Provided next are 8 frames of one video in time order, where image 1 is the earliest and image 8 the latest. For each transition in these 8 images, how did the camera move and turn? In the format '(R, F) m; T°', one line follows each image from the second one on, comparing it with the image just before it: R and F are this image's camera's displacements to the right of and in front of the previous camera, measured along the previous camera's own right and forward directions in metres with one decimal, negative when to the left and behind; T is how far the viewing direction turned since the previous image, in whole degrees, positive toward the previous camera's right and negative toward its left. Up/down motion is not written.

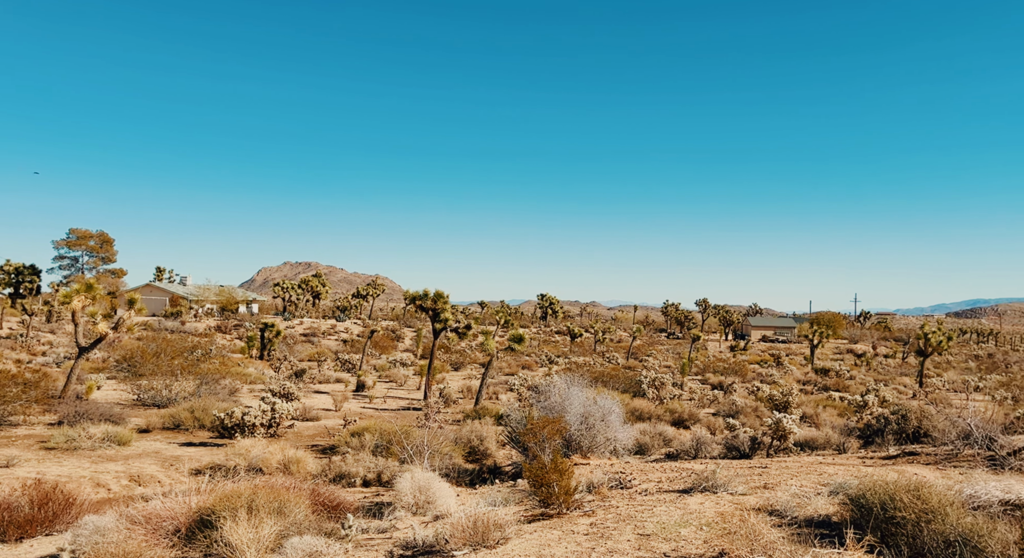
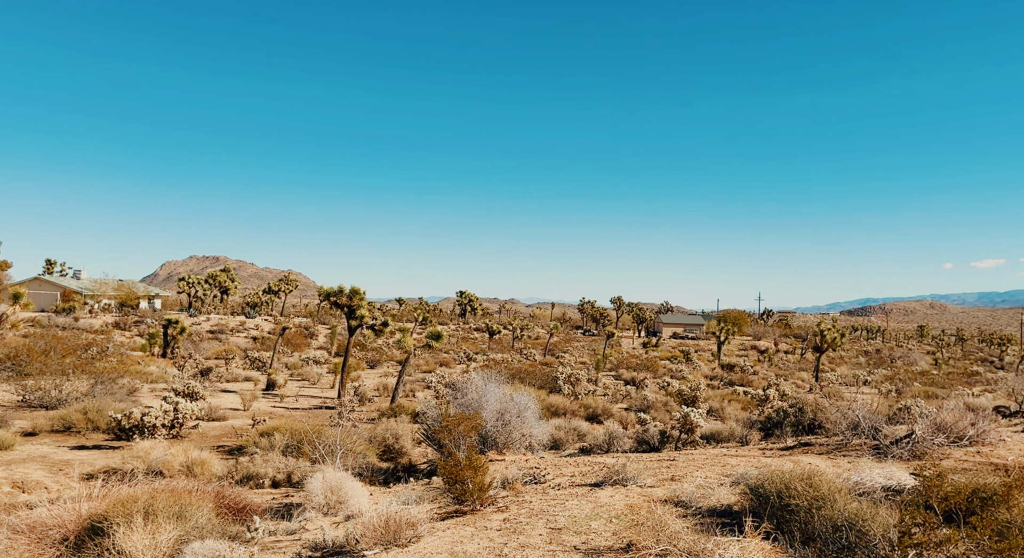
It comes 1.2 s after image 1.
(+0.5, 0.0) m; +6°
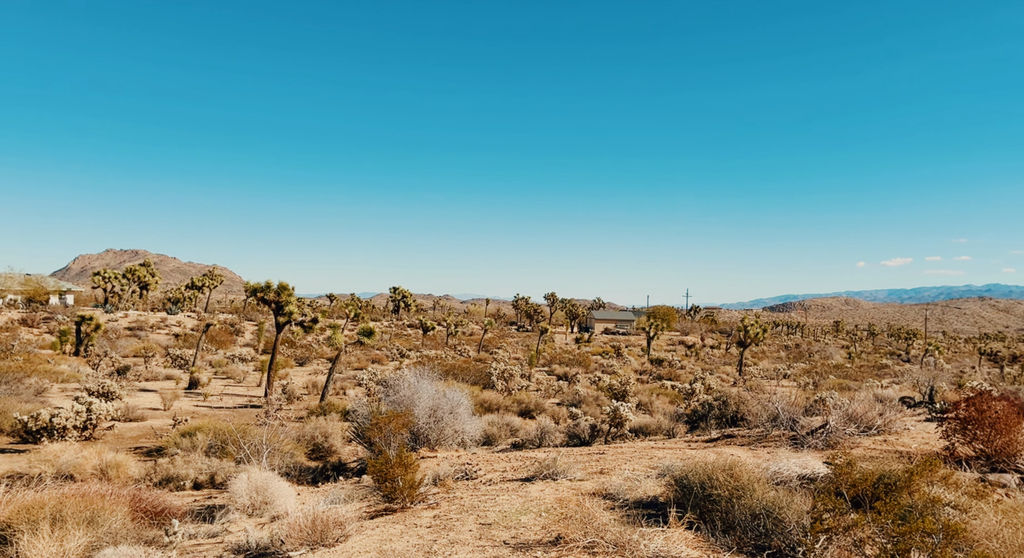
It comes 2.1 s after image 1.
(+0.4, 0.0) m; +4°
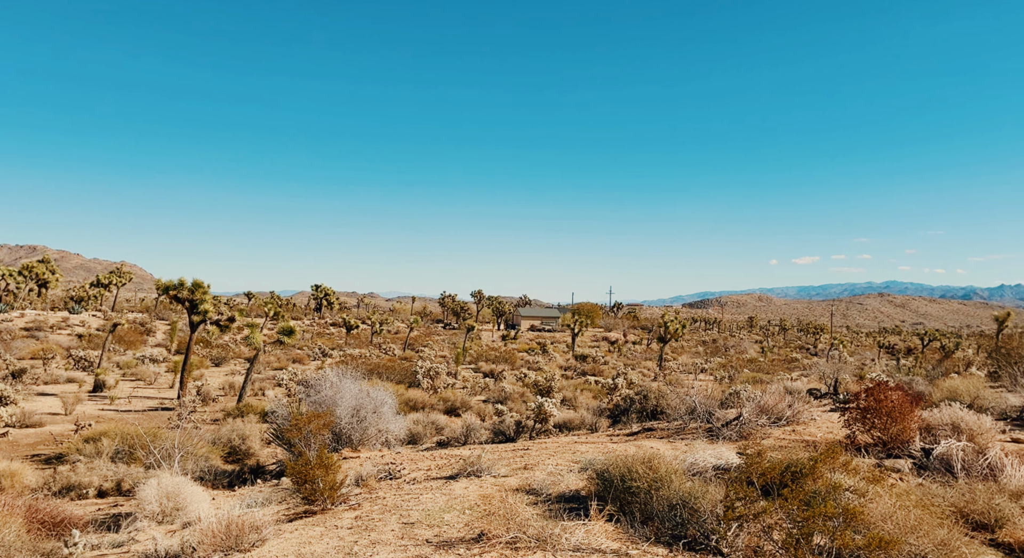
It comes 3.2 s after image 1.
(+0.4, 0.0) m; +5°
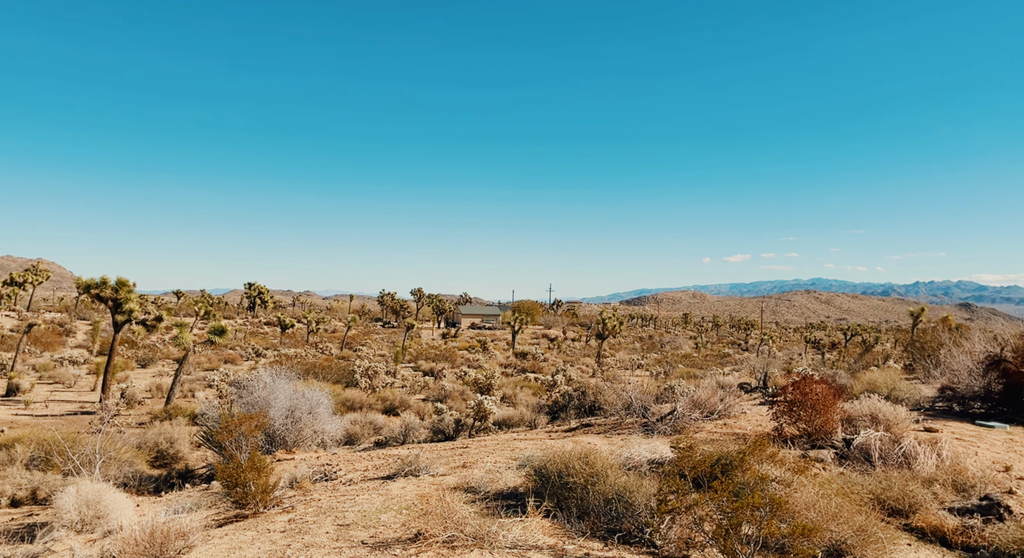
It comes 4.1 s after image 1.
(+0.4, 0.0) m; +4°
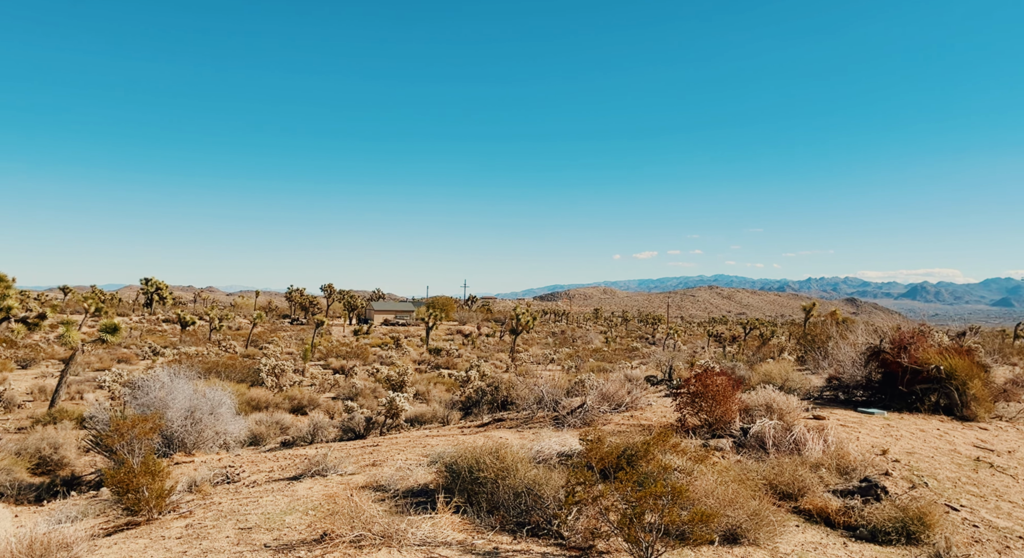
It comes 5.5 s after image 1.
(+0.5, 0.0) m; +6°
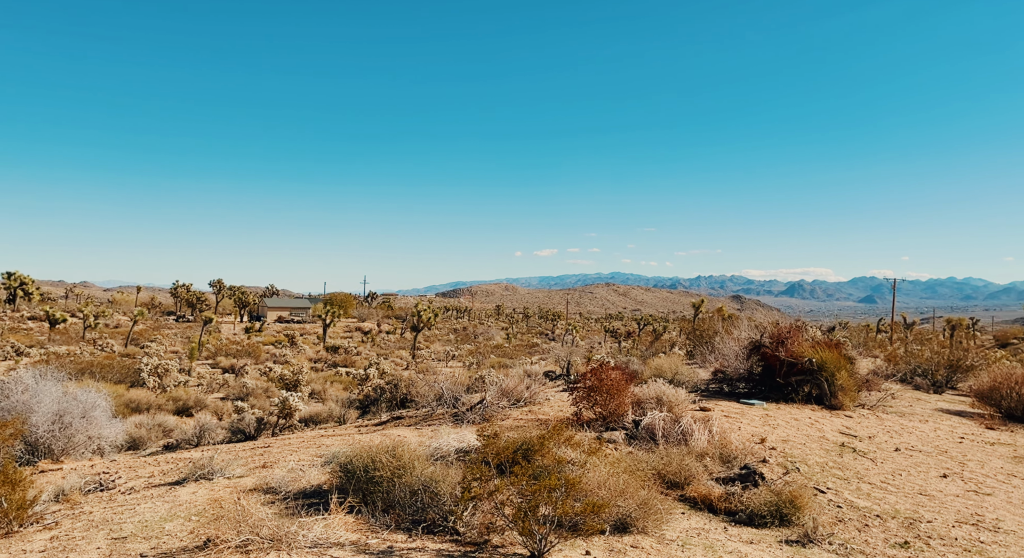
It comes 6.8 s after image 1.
(+0.5, 0.0) m; +7°
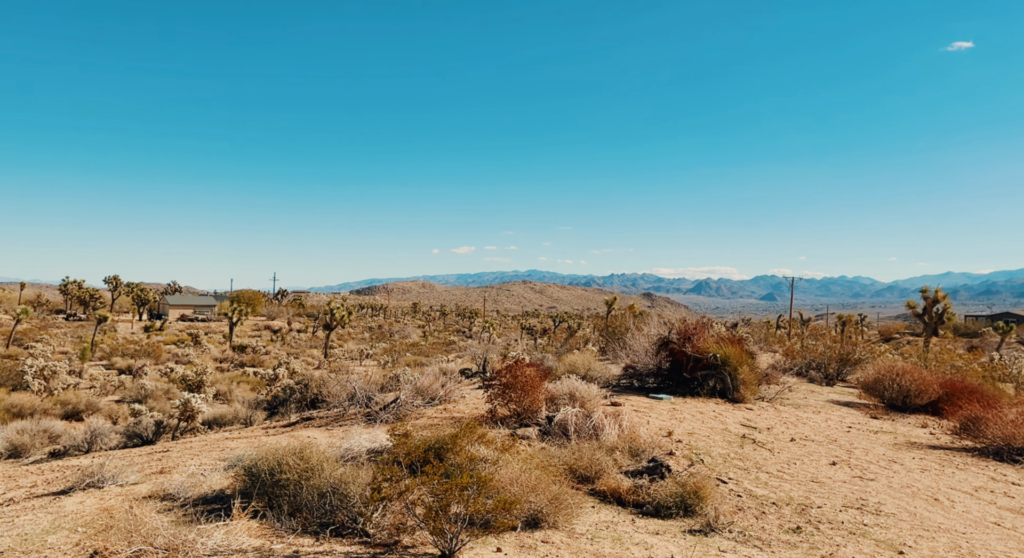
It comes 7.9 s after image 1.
(+0.5, 0.0) m; +6°
